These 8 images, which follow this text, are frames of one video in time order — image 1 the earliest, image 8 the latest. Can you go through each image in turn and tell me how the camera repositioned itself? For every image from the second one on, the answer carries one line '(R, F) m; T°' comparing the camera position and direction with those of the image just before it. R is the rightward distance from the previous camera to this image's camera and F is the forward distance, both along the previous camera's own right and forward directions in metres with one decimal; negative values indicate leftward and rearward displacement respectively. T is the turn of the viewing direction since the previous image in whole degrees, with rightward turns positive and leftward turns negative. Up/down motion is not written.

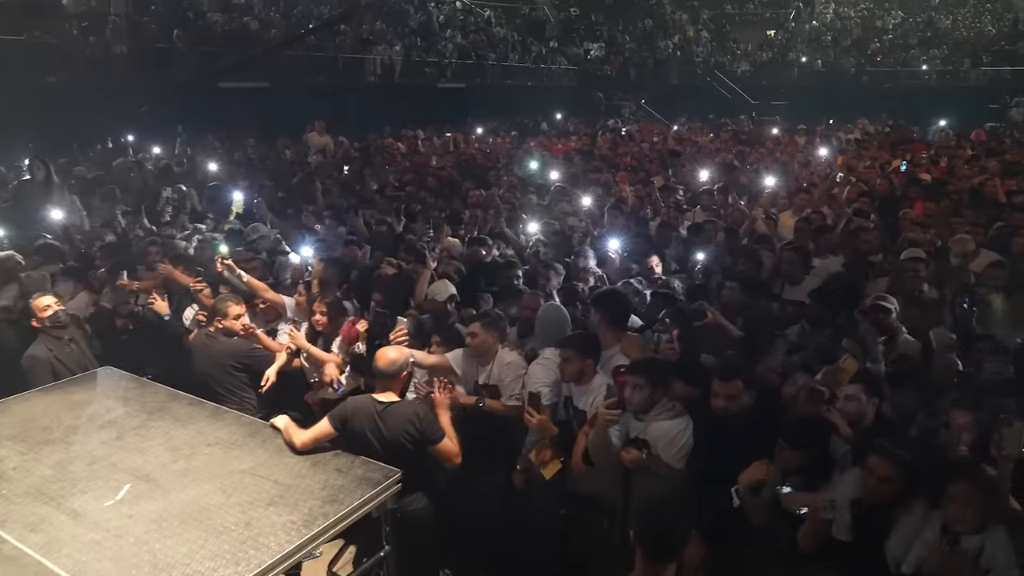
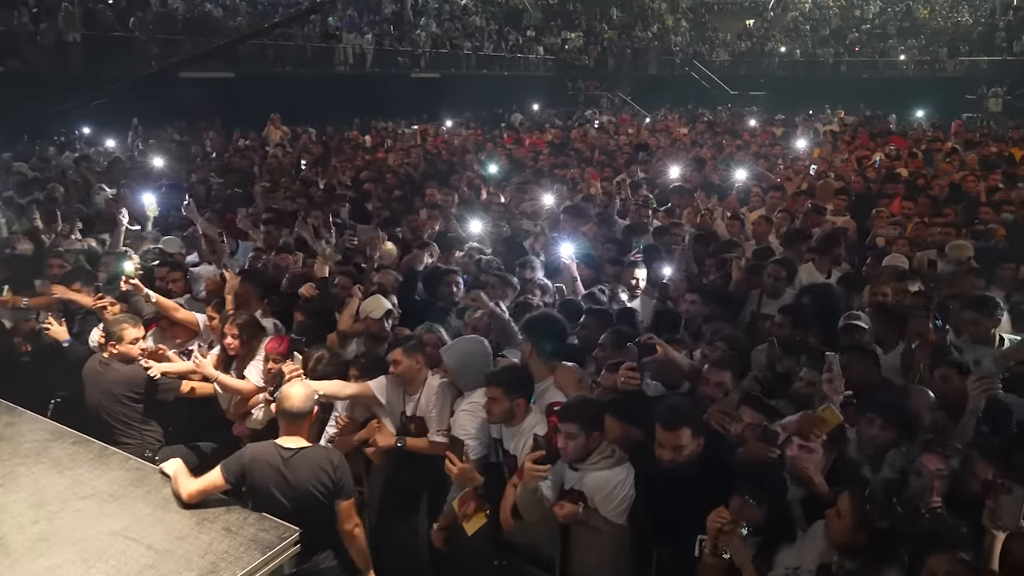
(+0.3, +0.6) m; +1°
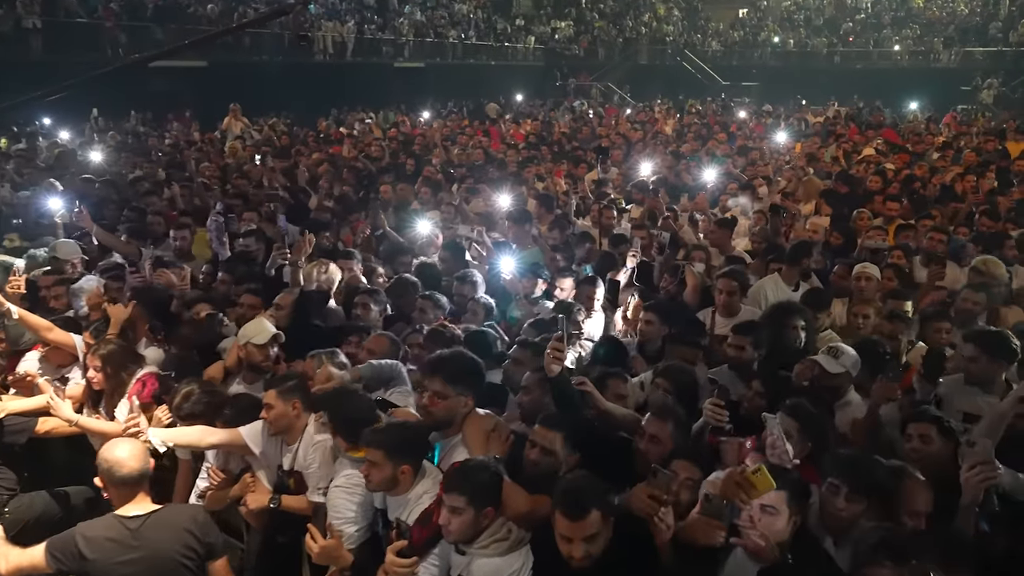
(+0.5, +0.7) m; 0°
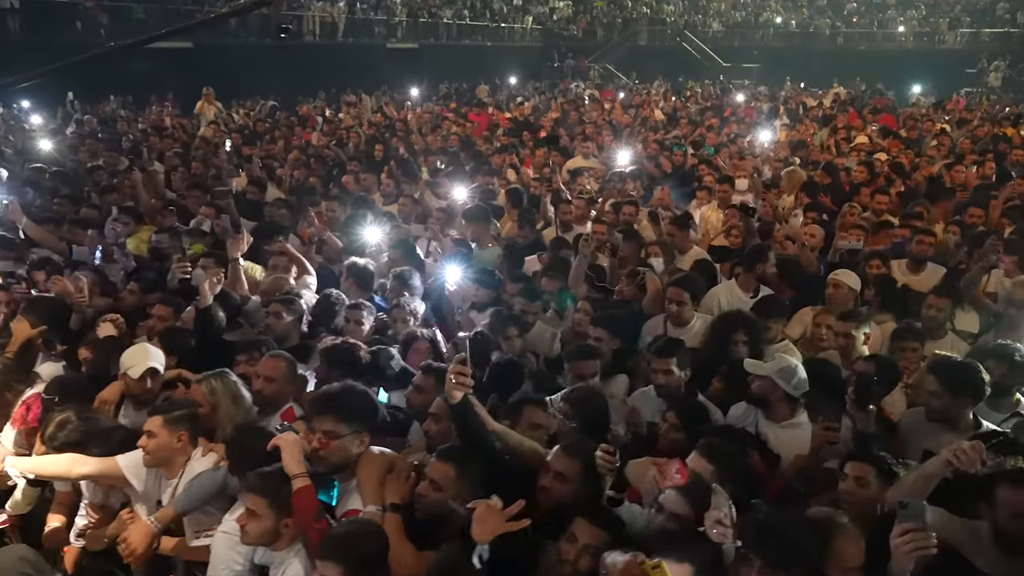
(+0.5, +0.4) m; 0°
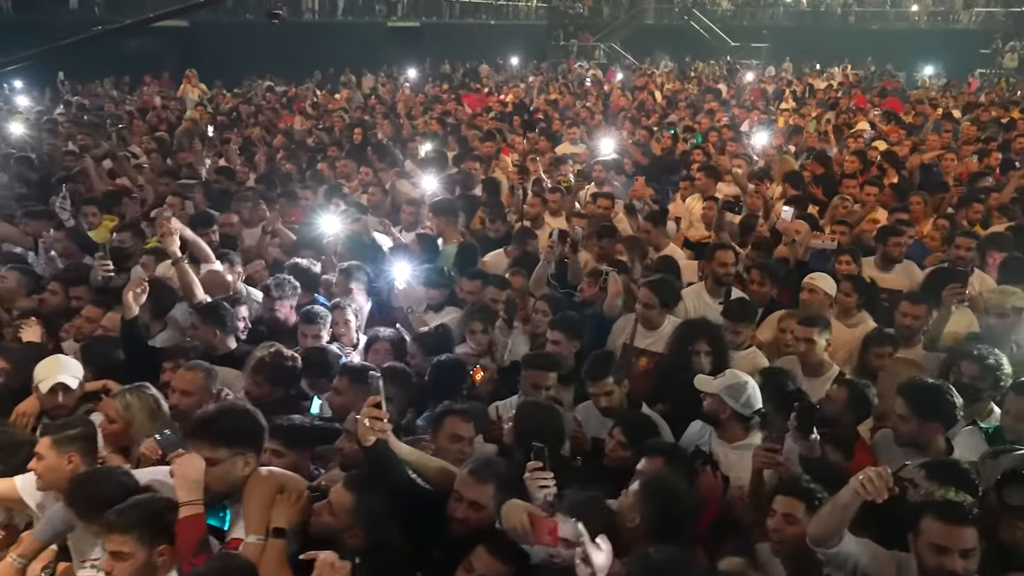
(+0.4, +0.2) m; -1°
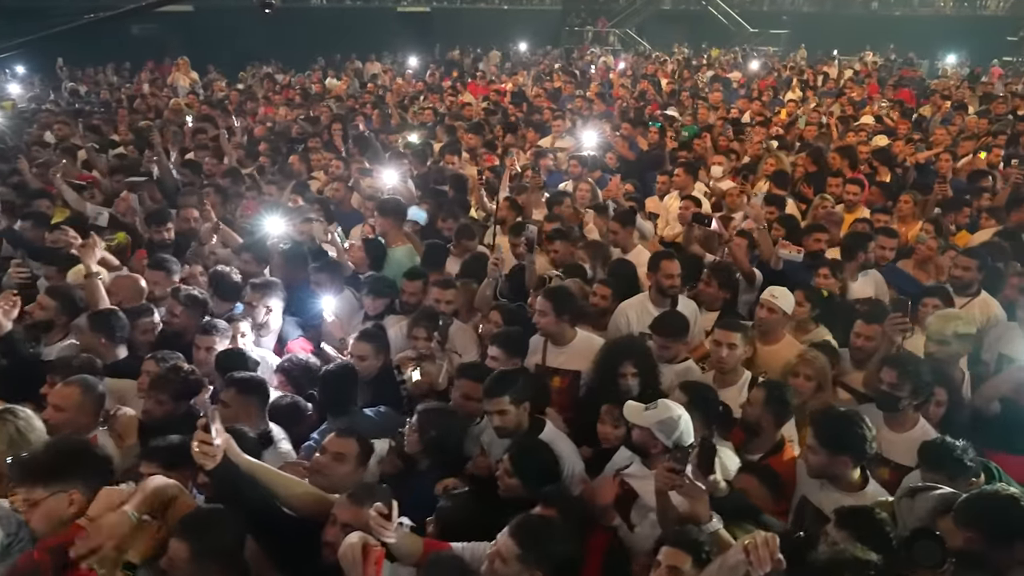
(+0.5, +0.3) m; -2°
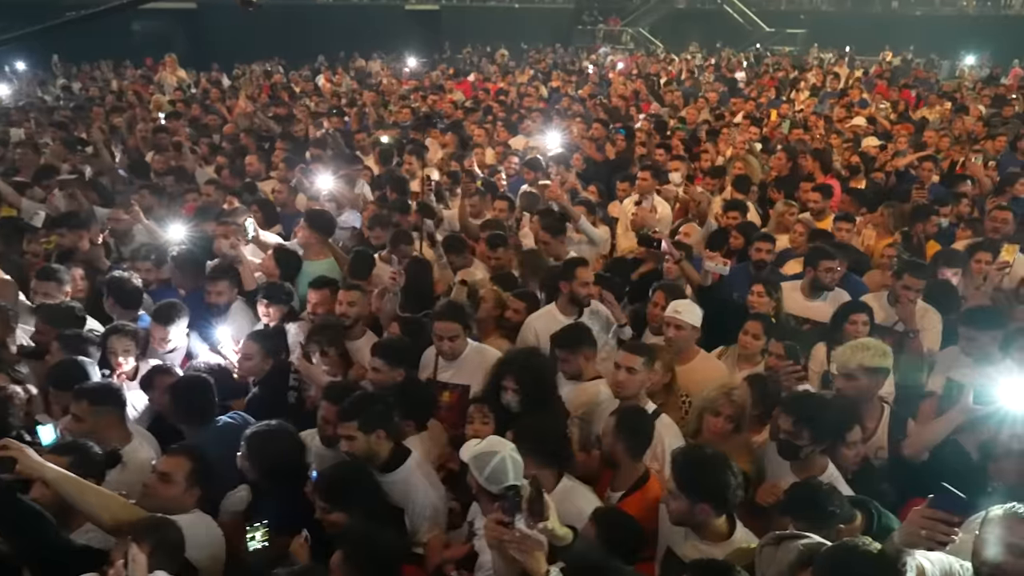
(+0.7, +0.3) m; -2°
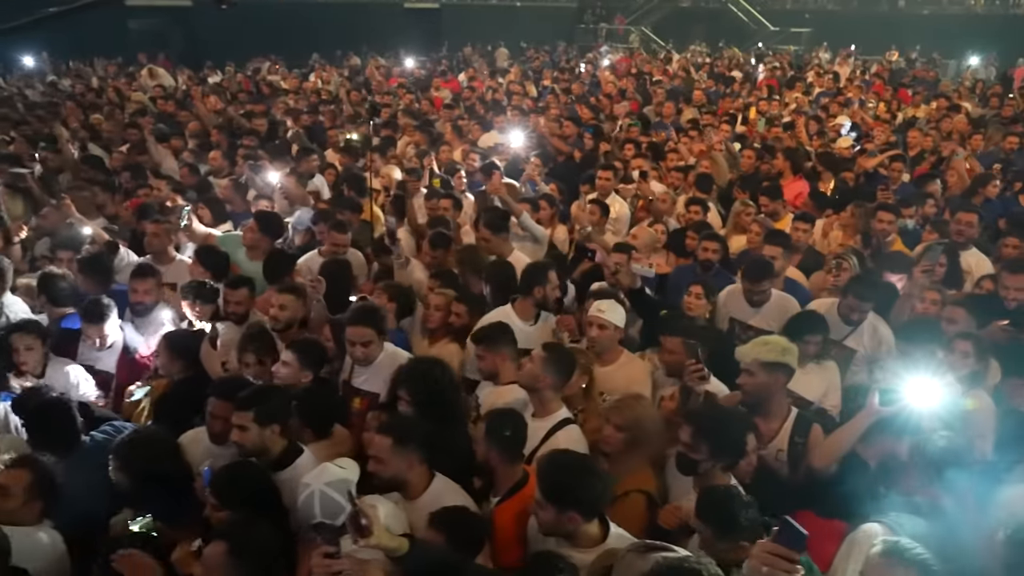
(+0.6, +0.1) m; -1°
